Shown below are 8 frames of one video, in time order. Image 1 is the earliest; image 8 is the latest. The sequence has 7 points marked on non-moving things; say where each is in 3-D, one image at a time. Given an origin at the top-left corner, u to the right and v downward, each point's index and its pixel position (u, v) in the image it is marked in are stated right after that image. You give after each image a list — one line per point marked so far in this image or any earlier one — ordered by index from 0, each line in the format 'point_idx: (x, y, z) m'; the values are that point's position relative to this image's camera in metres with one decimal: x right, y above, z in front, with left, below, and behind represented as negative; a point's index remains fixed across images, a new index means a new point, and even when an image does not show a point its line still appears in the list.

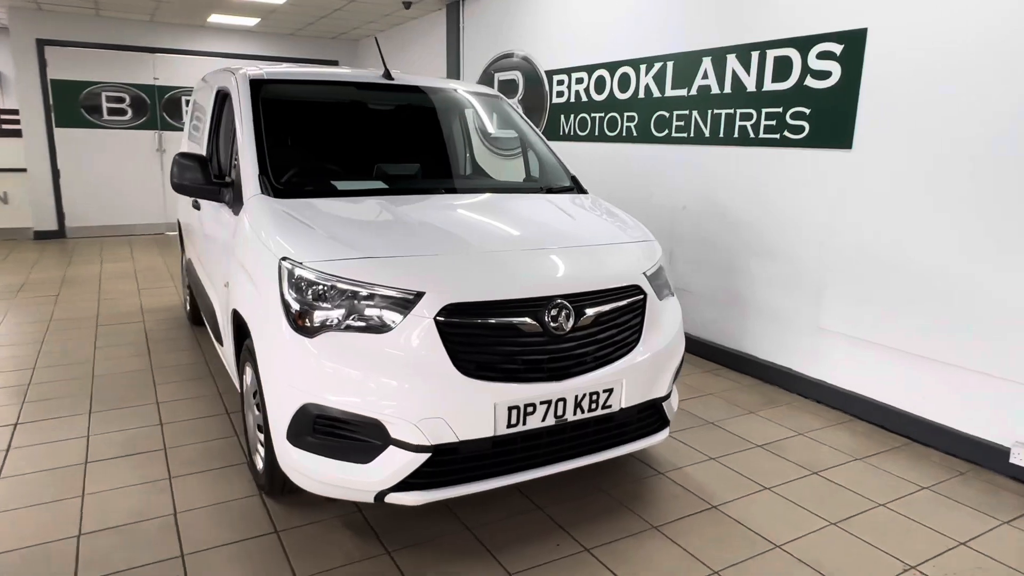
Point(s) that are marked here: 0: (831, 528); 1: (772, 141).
0: (+1.3, -1.0, +2.7) m
1: (+1.6, +0.9, +4.2) m
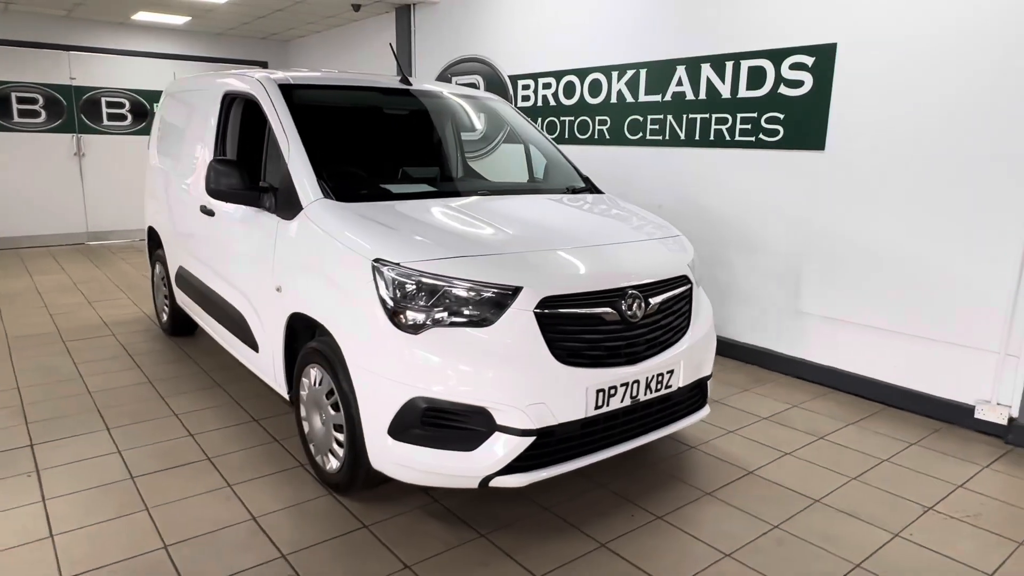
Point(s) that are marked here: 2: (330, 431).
0: (+1.6, -0.9, +3.1) m
1: (+1.6, +1.0, +4.6) m
2: (-0.8, -0.6, +2.8) m
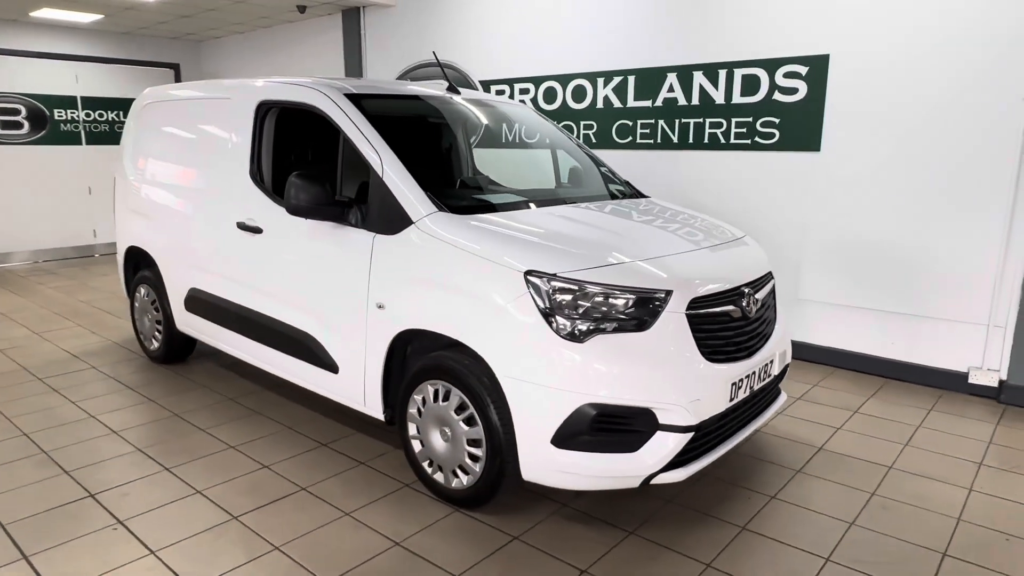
0: (+2.0, -0.8, +3.5) m
1: (+1.7, +1.0, +4.9) m
2: (-0.2, -0.7, +2.8) m
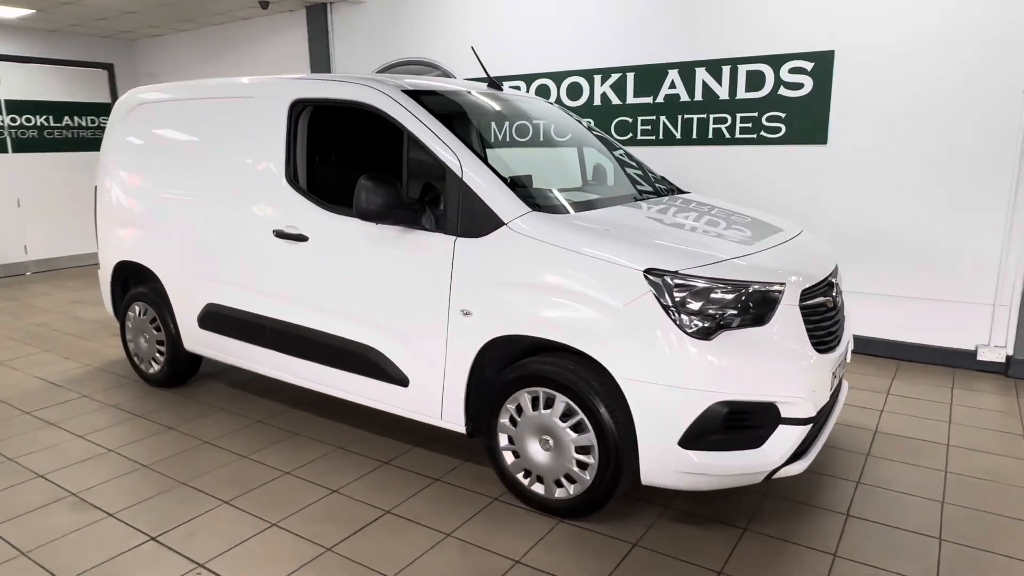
0: (+2.4, -0.7, +3.6) m
1: (+1.8, +1.1, +5.0) m
2: (+0.2, -0.7, +2.7) m
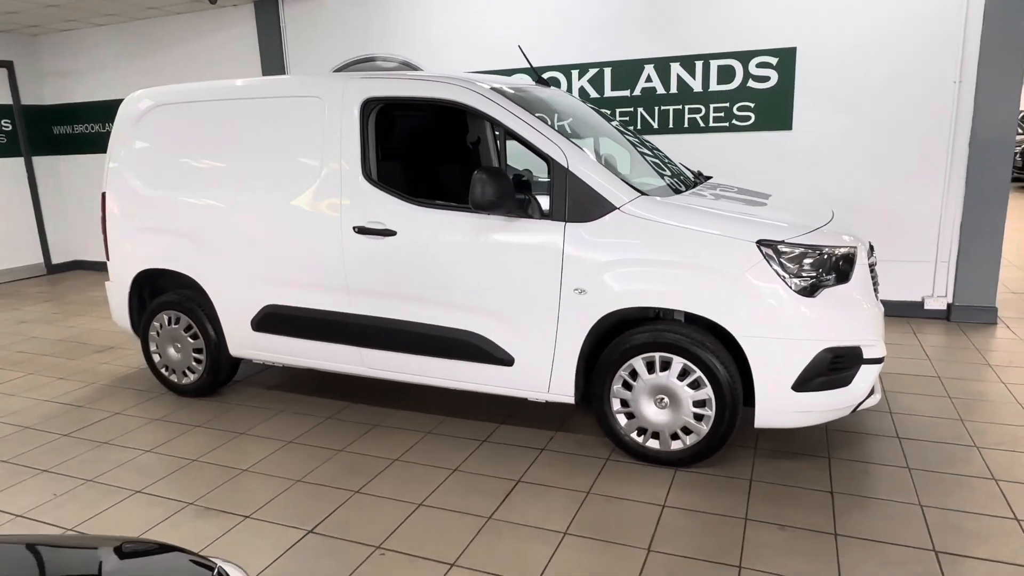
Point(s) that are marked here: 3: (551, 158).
0: (+2.7, -0.5, +4.4) m
1: (+1.7, +1.3, +5.6) m
2: (+0.7, -0.5, +3.0) m
3: (+0.2, +0.6, +3.1) m
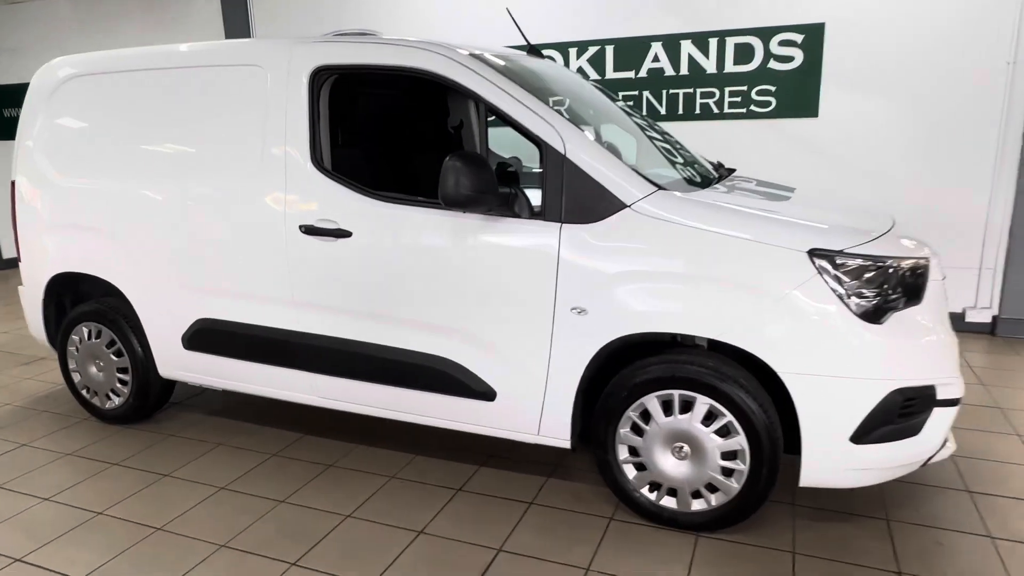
0: (+2.6, -0.5, +3.7) m
1: (+1.6, +1.3, +5.0) m
2: (+0.7, -0.6, +2.4) m
3: (+0.1, +0.5, +2.5) m
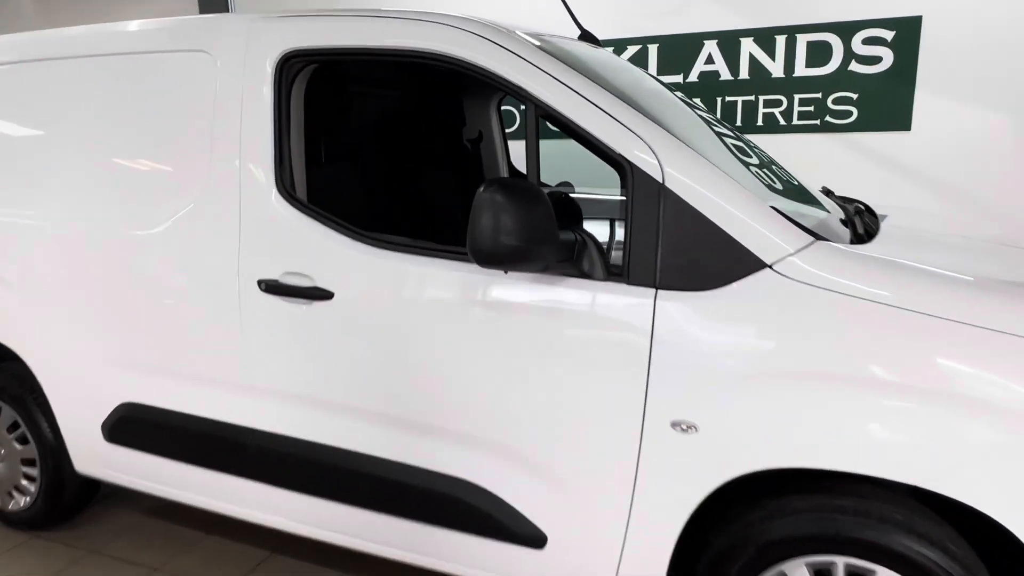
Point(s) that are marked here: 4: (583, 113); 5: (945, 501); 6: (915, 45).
0: (+2.8, -0.8, +2.9) m
1: (+1.8, +1.0, +4.1) m
2: (+0.8, -0.9, +1.5) m
3: (+0.3, +0.3, +1.6) m
4: (+0.2, +0.4, +1.7) m
5: (+1.0, -0.5, +1.5) m
6: (+2.3, +1.4, +3.8) m
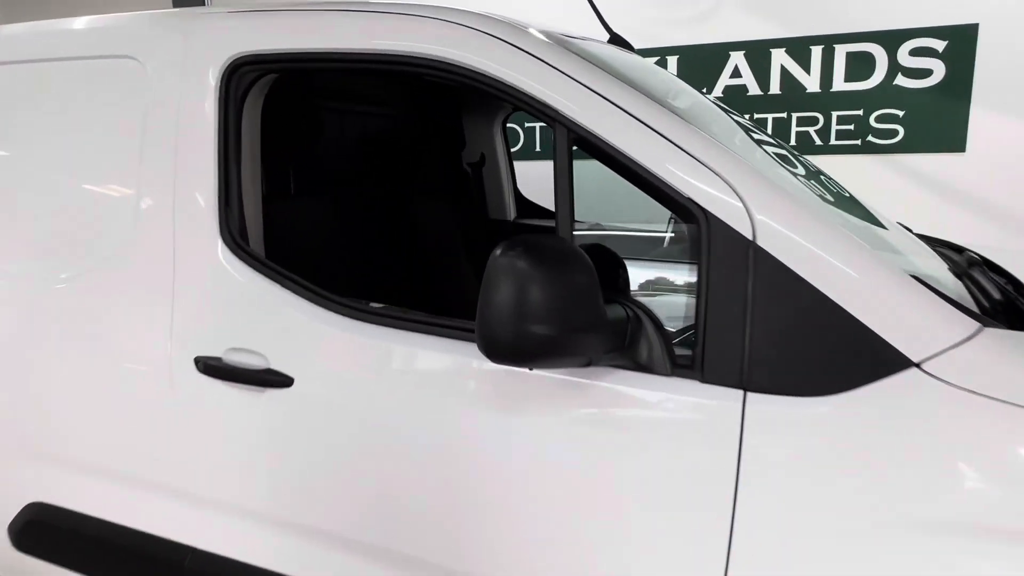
0: (+2.8, -1.0, +2.4) m
1: (+1.8, +0.8, +3.7) m
2: (+0.9, -1.0, +1.0) m
3: (+0.3, +0.1, +1.2) m
4: (+0.2, +0.3, +1.2) m
5: (+1.0, -0.6, +1.0) m
6: (+2.3, +1.2, +3.4) m
